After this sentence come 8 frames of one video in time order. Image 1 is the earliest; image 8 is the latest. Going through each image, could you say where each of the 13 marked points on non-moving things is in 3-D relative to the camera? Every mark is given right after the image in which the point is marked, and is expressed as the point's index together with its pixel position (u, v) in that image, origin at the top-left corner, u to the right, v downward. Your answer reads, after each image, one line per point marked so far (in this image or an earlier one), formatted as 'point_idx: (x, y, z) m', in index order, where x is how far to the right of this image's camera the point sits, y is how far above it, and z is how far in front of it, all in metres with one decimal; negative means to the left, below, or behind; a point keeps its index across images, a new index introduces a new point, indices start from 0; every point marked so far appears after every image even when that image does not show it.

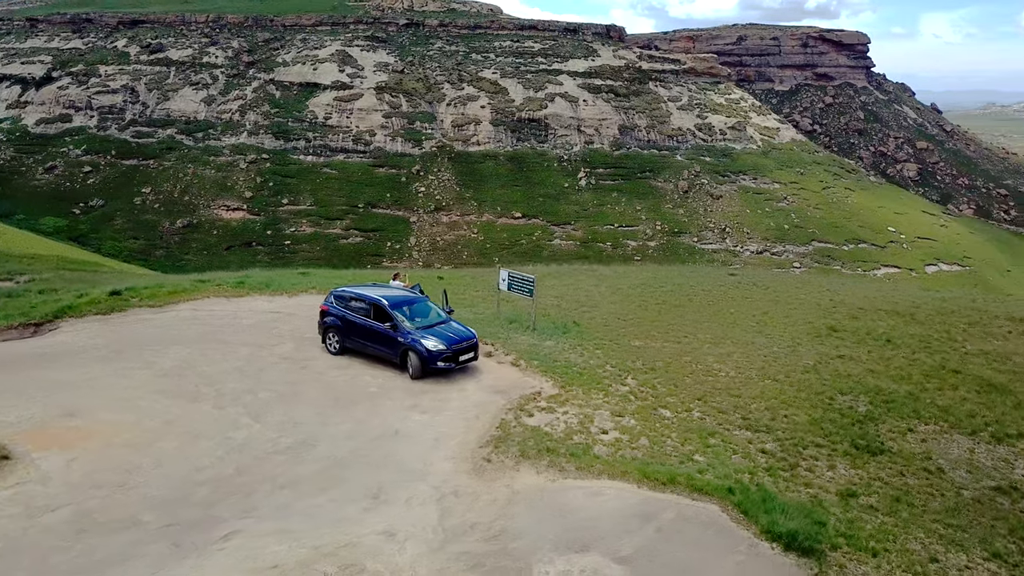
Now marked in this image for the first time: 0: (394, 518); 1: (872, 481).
0: (-1.6, -3.3, +11.7) m
1: (+6.0, -3.2, +13.6) m
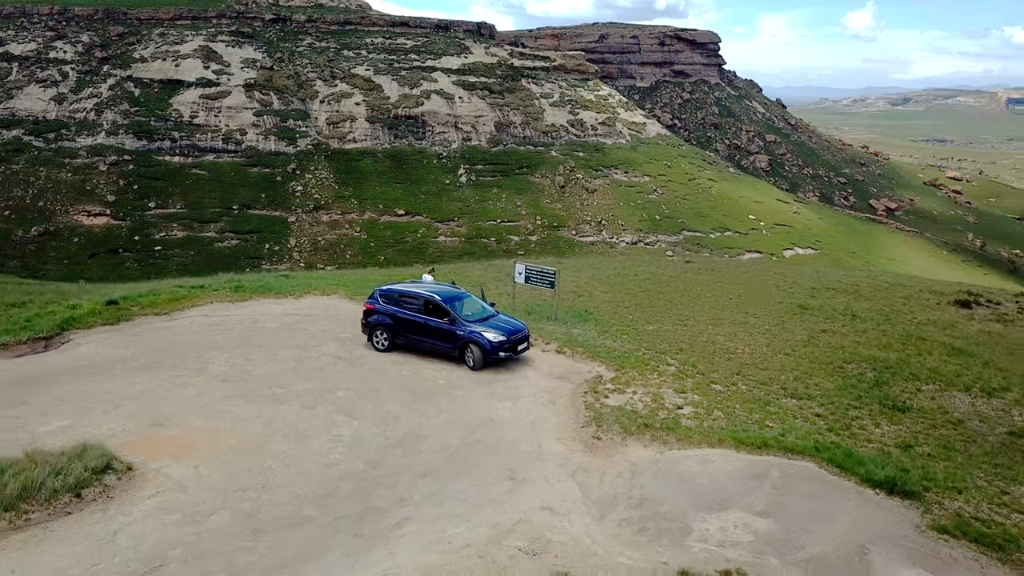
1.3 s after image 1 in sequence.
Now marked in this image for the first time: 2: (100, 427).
0: (+0.6, -3.1, +12.5) m
1: (+7.7, -2.8, +15.7) m
2: (-7.1, -2.5, +14.3) m
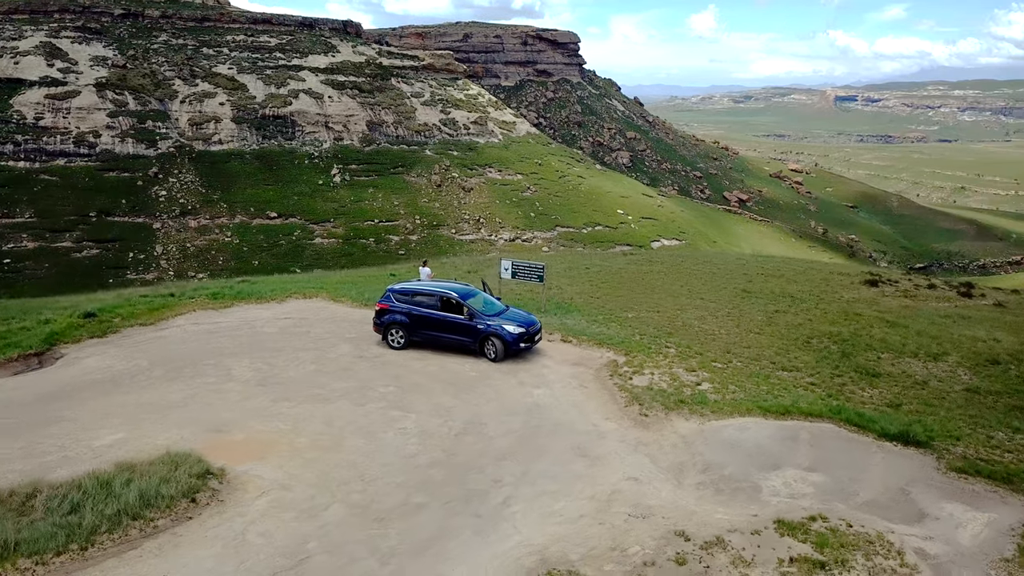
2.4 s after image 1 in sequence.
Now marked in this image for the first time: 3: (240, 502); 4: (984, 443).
0: (+1.9, -3.0, +13.7) m
1: (+8.4, -2.3, +17.9) m
2: (-6.0, -2.6, +14.1) m
3: (-3.9, -3.1, +12.0) m
4: (+8.8, -2.8, +15.2) m
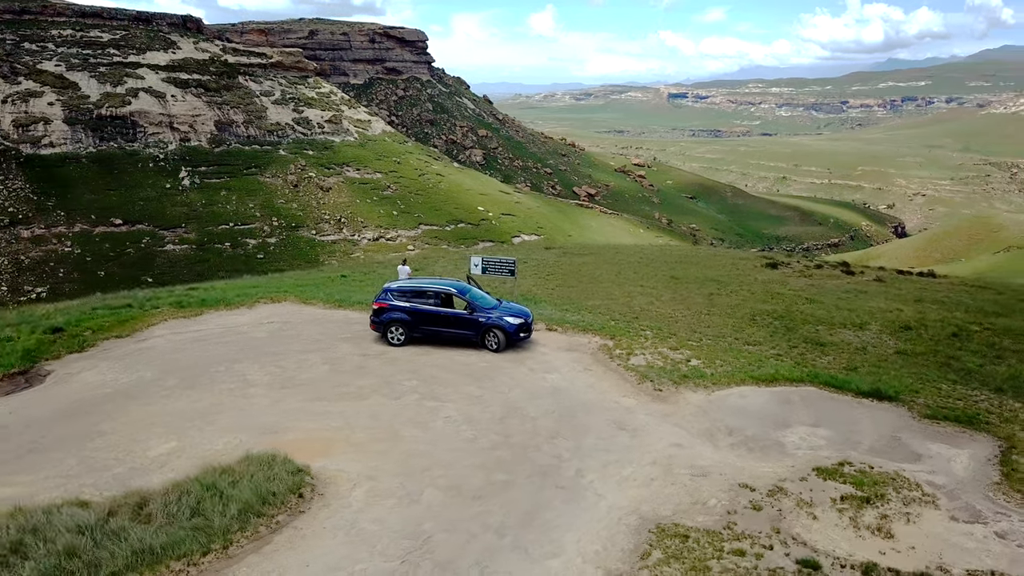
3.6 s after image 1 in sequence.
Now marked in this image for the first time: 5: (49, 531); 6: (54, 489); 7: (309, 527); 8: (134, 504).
0: (+2.8, -2.7, +15.2) m
1: (+8.4, -1.8, +20.6) m
2: (-5.1, -2.7, +14.2) m
3: (-2.6, -3.1, +12.5) m
4: (+9.3, -2.3, +17.9) m
5: (-5.9, -3.1, +10.5) m
6: (-6.9, -3.1, +12.5) m
7: (-2.8, -3.3, +11.5) m
8: (-5.1, -3.0, +11.4) m
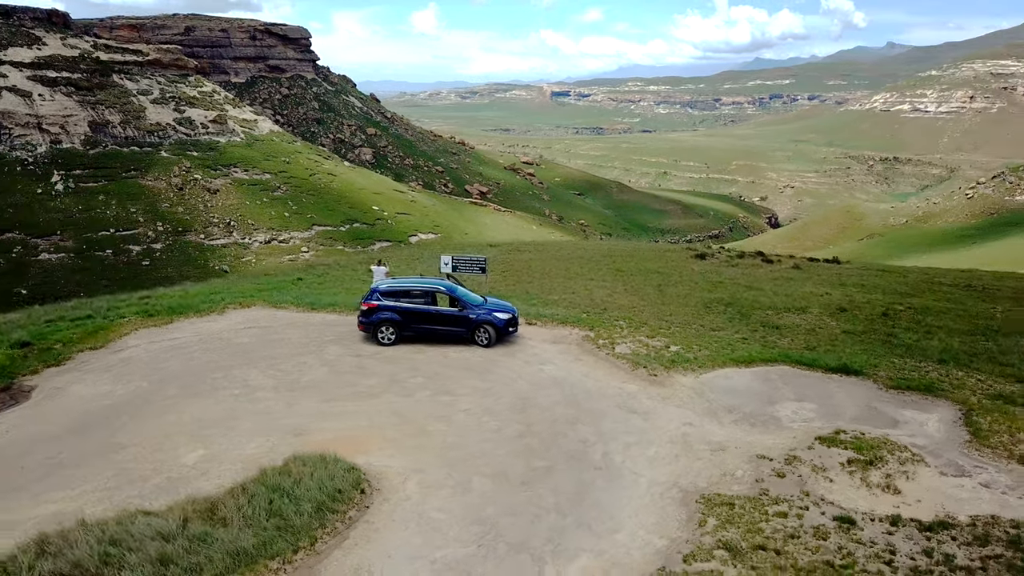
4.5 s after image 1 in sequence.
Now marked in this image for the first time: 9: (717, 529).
0: (+3.1, -2.5, +16.2) m
1: (+7.9, -1.4, +22.3) m
2: (-4.5, -2.8, +14.2) m
3: (-1.8, -3.1, +12.9) m
4: (+9.2, -1.9, +19.8) m
5: (-4.8, -3.2, +10.4) m
6: (-6.1, -3.2, +12.2) m
7: (-1.9, -3.3, +11.9) m
8: (-4.2, -3.0, +11.4) m
9: (+2.9, -3.4, +11.7) m
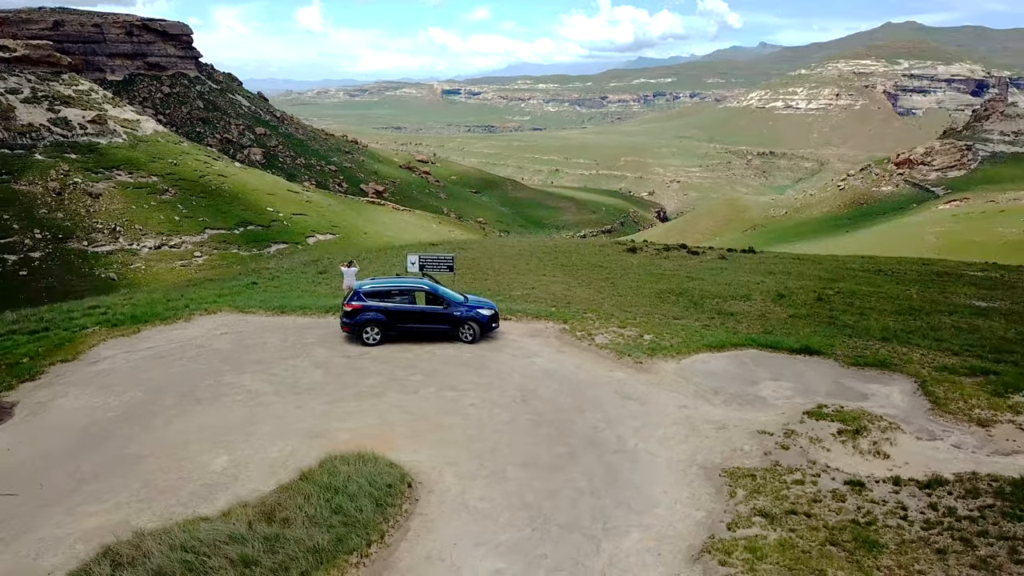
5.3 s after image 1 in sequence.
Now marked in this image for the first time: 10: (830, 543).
0: (+3.2, -2.4, +17.2) m
1: (+7.2, -1.1, +23.9) m
2: (-4.1, -2.8, +14.2) m
3: (-1.2, -3.1, +13.2) m
4: (+8.7, -1.5, +21.5) m
5: (-3.9, -3.3, +10.4) m
6: (-5.4, -3.3, +12.1) m
7: (-1.2, -3.3, +12.2) m
8: (-3.4, -3.1, +11.5) m
9: (+3.6, -3.2, +12.7) m
10: (+4.4, -3.5, +11.4) m
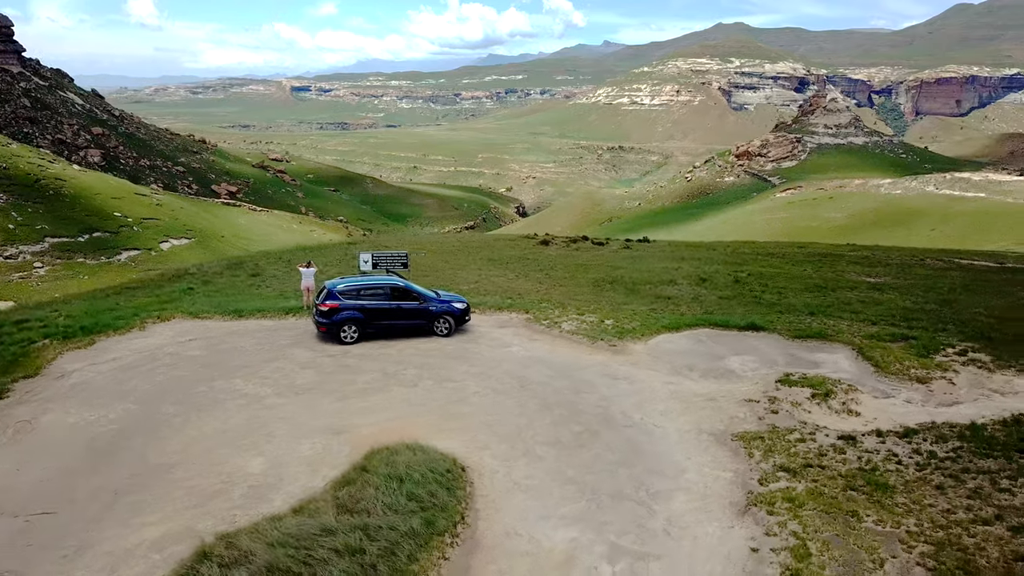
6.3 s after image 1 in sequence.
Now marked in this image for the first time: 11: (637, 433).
0: (+3.1, -2.0, +18.5) m
1: (+5.8, -0.6, +25.7) m
2: (-3.6, -2.8, +14.3) m
3: (-0.5, -3.0, +13.8) m
4: (+7.8, -1.0, +23.7) m
5: (-2.7, -3.3, +10.6) m
6: (-4.4, -3.3, +11.9) m
7: (-0.3, -3.2, +12.8) m
8: (-2.4, -3.1, +11.7) m
9: (+4.3, -2.9, +14.1) m
10: (+5.3, -3.2, +12.9) m
11: (+2.3, -2.8, +15.4) m
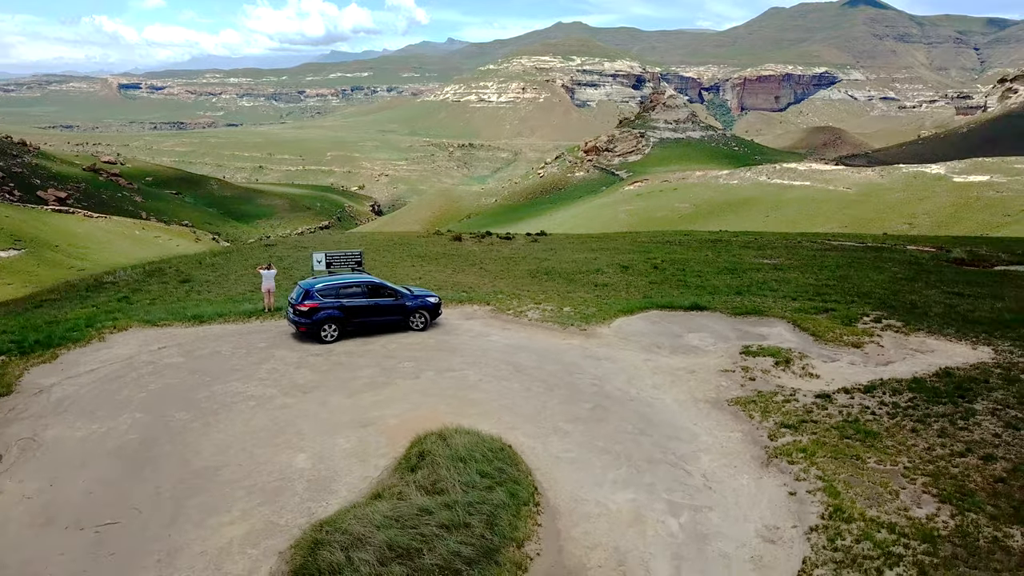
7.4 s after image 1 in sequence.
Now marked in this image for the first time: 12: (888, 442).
0: (+2.8, -1.7, +20.0) m
1: (+4.1, -0.1, +27.5) m
2: (-3.0, -2.8, +14.6) m
3: (+0.1, -2.8, +14.7) m
4: (+6.4, -0.4, +25.9) m
5: (-1.4, -3.2, +11.2) m
6: (-3.4, -3.3, +12.2) m
7: (+0.5, -3.0, +13.8) m
8: (-1.4, -2.9, +12.3) m
9: (+4.9, -2.5, +15.8) m
10: (+6.0, -2.7, +14.9) m
11: (+2.6, -2.4, +16.8) m
12: (+6.7, -2.8, +14.7) m
